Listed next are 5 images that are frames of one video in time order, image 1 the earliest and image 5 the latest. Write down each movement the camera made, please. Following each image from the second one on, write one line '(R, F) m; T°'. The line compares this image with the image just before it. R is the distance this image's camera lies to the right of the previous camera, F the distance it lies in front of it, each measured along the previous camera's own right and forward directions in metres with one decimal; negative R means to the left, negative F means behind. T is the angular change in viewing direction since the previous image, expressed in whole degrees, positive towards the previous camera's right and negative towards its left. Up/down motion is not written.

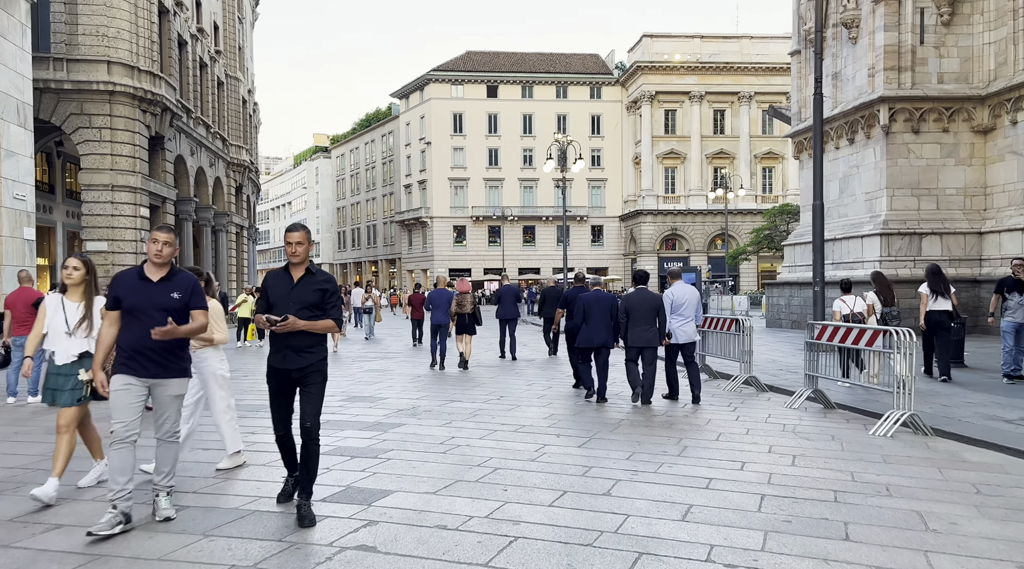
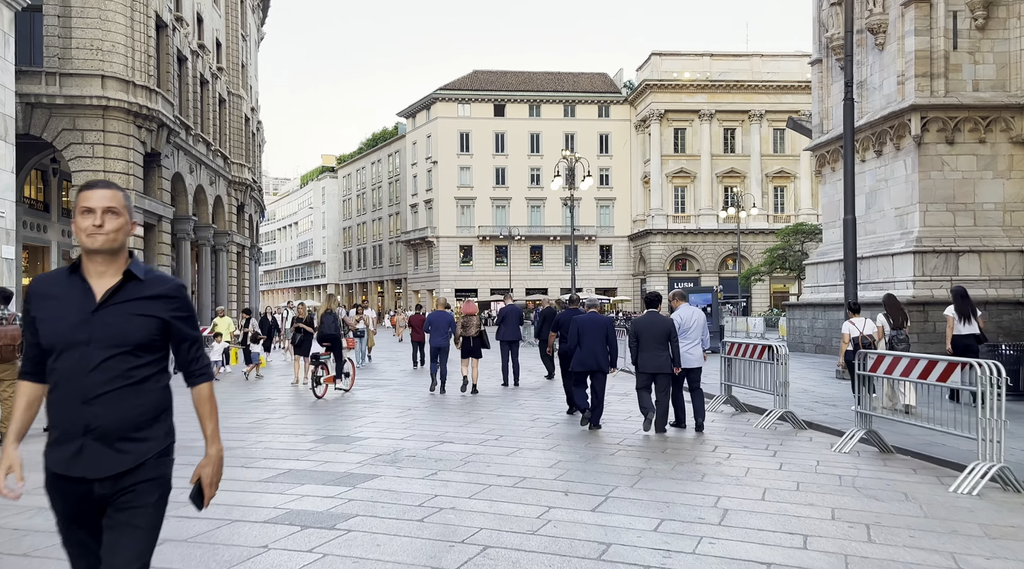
(+0.1, +1.5) m; 0°
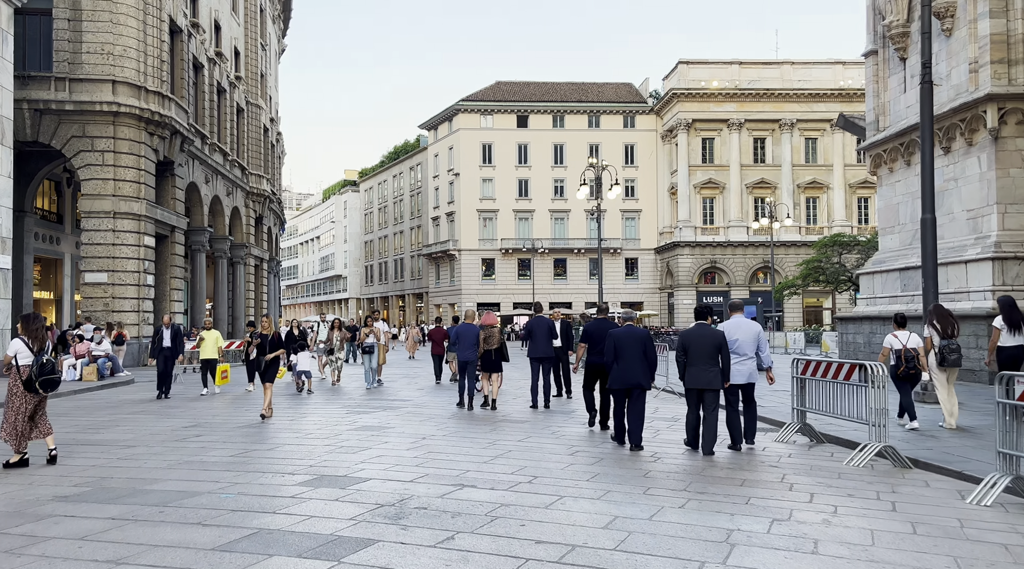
(-0.1, +1.9) m; -1°
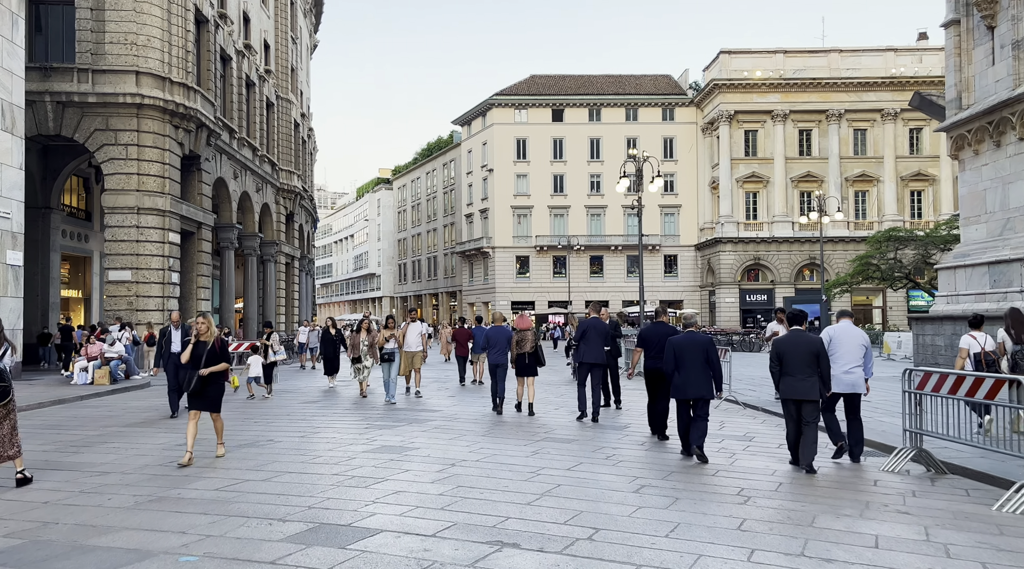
(-0.1, +1.9) m; -2°
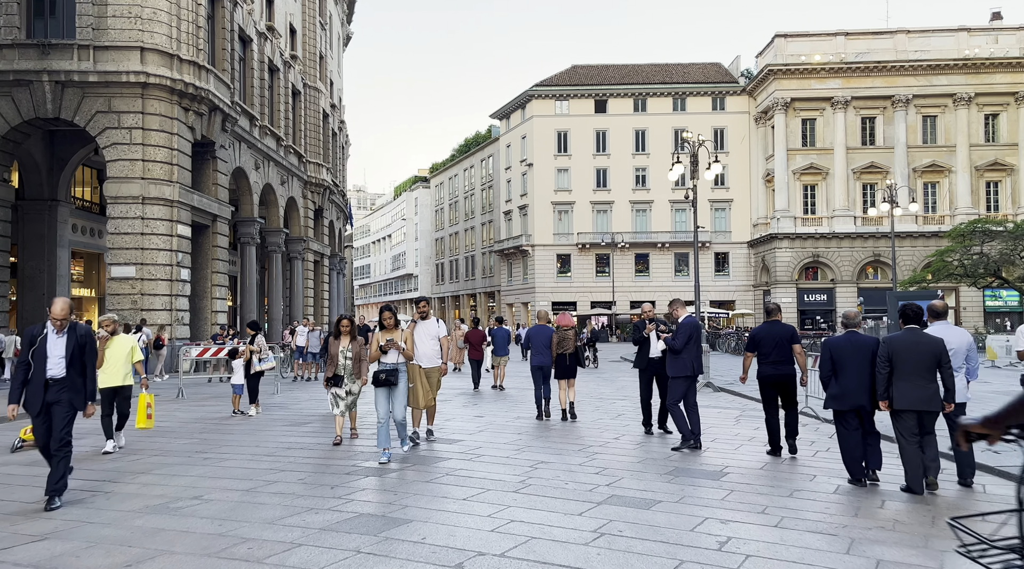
(-0.1, +3.9) m; -2°
